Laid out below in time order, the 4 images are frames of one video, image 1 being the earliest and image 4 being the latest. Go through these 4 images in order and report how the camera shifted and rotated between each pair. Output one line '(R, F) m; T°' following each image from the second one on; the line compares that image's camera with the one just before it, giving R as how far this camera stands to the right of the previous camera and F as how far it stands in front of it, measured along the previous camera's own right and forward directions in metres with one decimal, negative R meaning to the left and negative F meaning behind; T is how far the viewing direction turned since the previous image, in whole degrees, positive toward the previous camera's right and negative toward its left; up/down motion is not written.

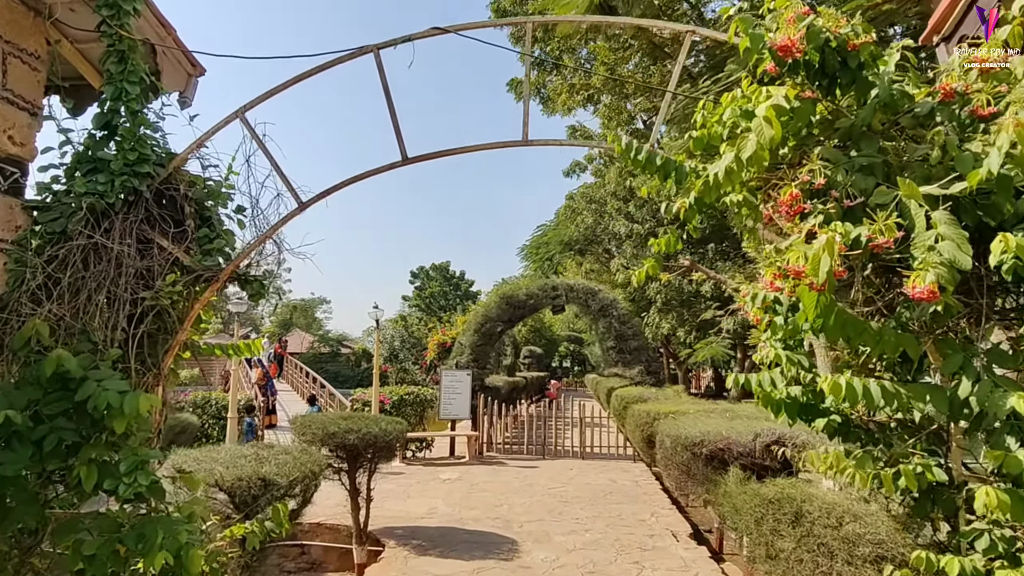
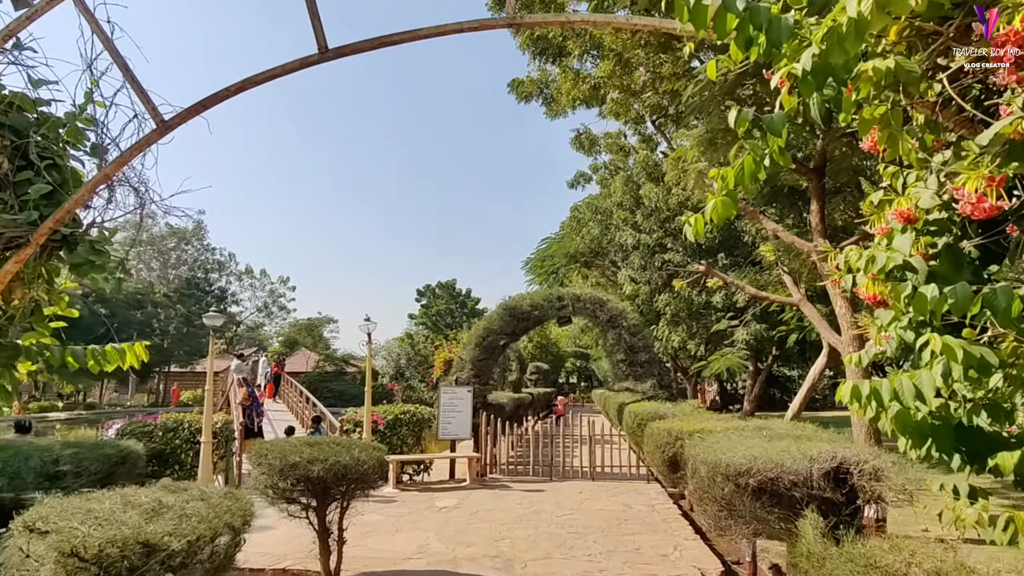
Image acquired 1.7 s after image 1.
(+0.1, +1.1) m; 0°
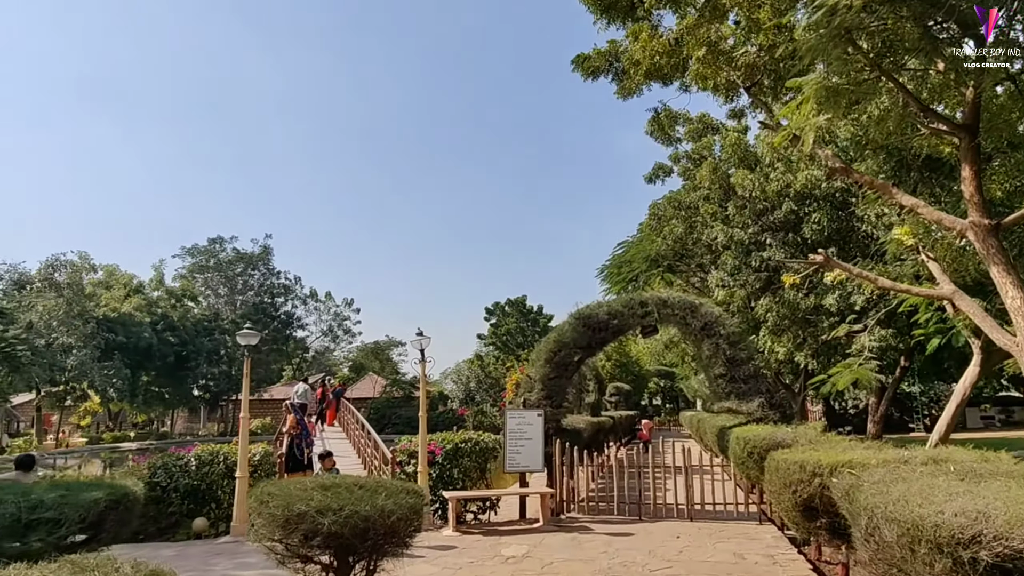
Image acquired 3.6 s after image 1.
(0.0, +1.3) m; -7°
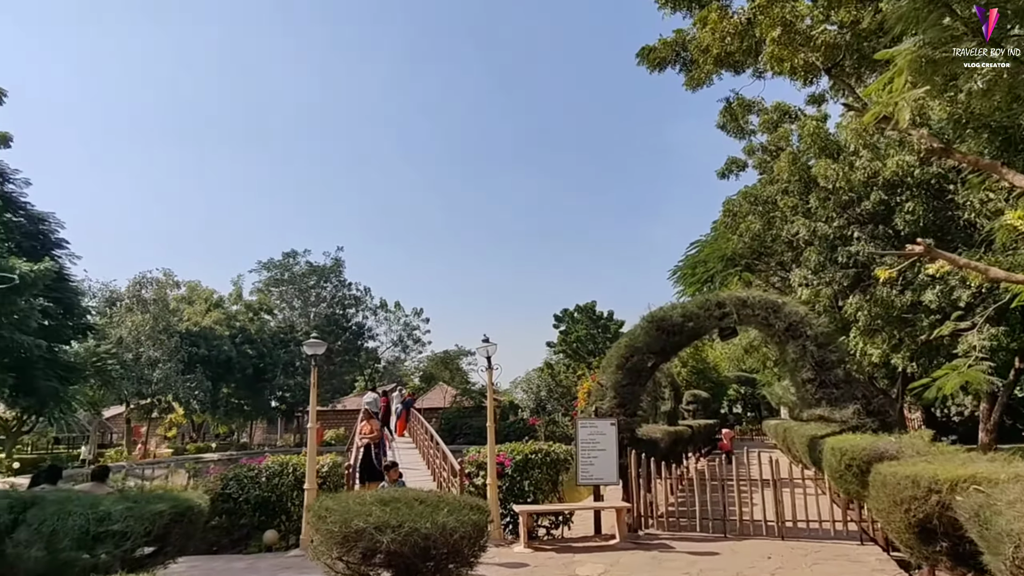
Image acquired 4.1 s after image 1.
(0.0, +0.3) m; -7°
